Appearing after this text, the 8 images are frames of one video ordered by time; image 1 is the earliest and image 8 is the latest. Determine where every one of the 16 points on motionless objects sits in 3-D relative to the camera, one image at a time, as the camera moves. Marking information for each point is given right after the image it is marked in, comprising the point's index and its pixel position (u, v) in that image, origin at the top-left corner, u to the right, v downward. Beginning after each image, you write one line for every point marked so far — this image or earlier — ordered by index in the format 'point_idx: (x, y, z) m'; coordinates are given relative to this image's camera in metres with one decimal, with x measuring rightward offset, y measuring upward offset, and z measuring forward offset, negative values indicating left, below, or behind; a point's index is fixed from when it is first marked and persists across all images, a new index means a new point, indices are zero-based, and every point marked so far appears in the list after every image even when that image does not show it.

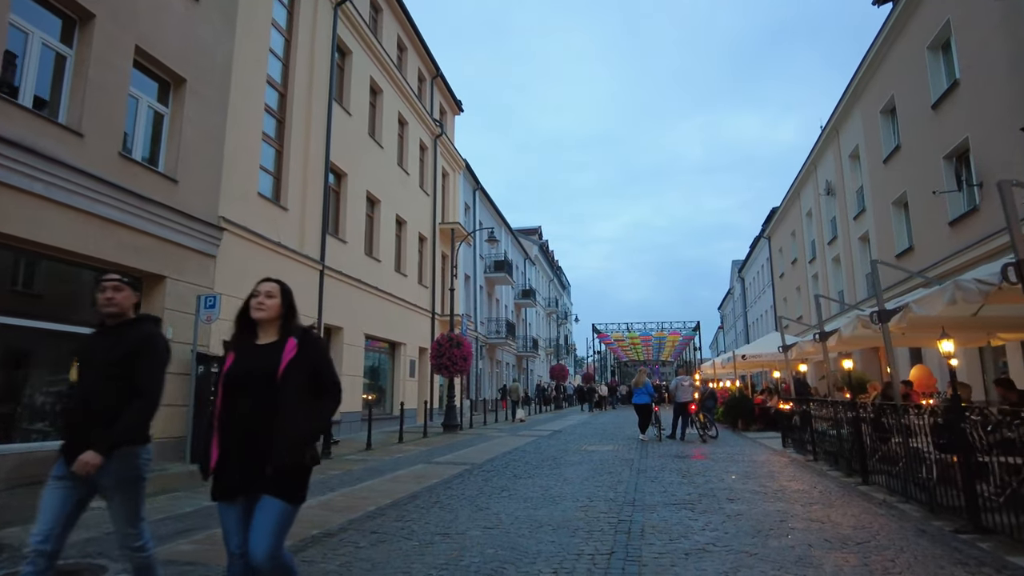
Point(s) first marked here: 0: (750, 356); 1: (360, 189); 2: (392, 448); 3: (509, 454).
0: (+7.1, -2.0, +19.5) m
1: (-4.3, +2.8, +18.4) m
2: (-2.4, -3.2, +13.1) m
3: (-0.1, -3.0, +11.9) m
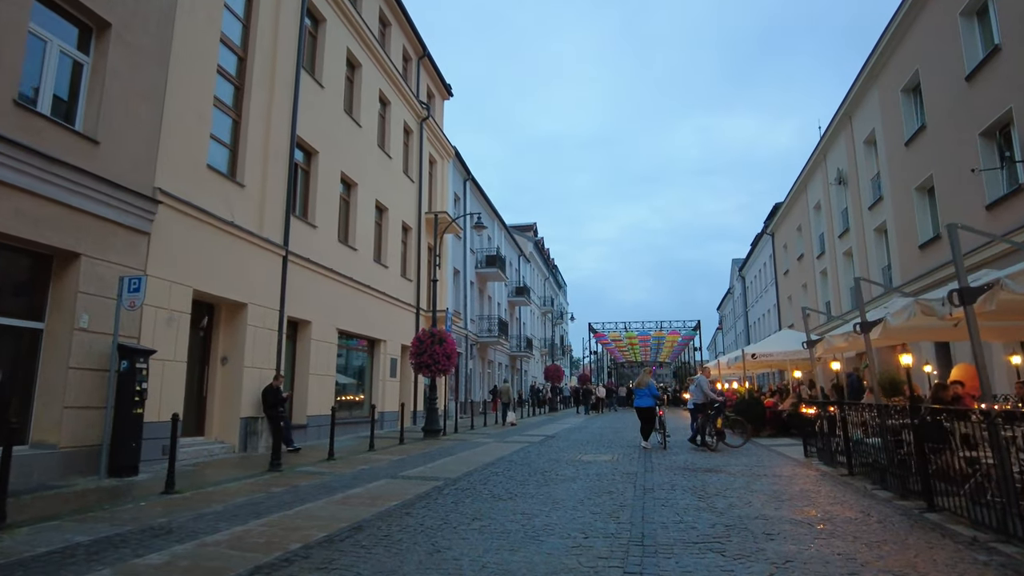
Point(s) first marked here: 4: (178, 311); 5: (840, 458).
0: (+6.8, -1.8, +17.9) m
1: (-4.6, +3.0, +16.7) m
2: (-2.7, -3.0, +11.5) m
3: (-0.3, -2.8, +10.3) m
4: (-5.3, -0.4, +10.4) m
5: (+4.9, -2.6, +9.8) m
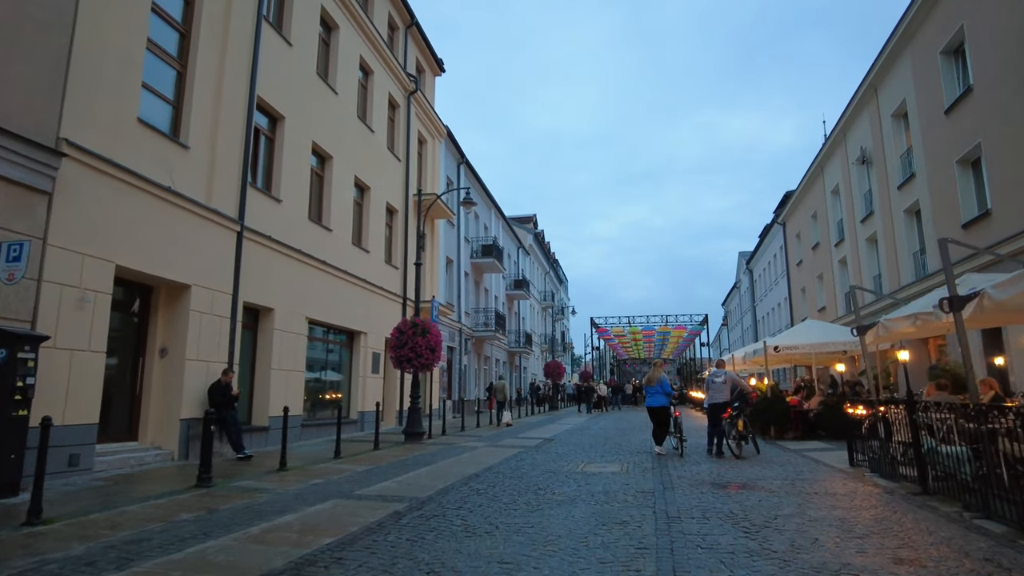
0: (+6.7, -1.5, +16.1) m
1: (-4.7, +3.4, +14.9) m
2: (-2.8, -2.6, +9.6) m
3: (-0.5, -2.5, +8.4) m
4: (-5.5, 0.0, +8.6) m
5: (+4.8, -2.2, +8.0) m
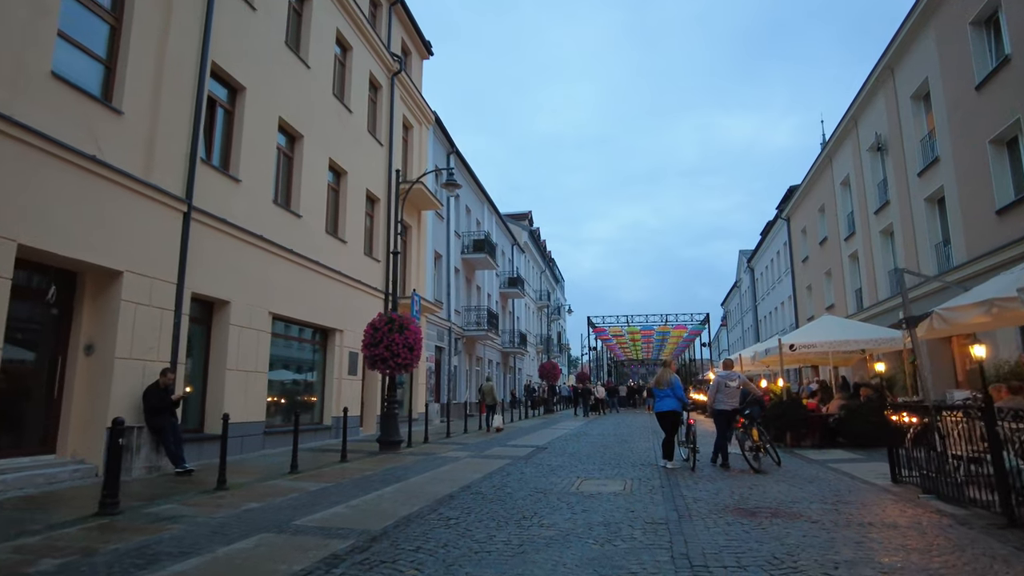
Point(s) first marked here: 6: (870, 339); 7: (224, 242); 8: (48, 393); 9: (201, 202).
0: (+6.4, -1.3, +14.6) m
1: (-5.0, +3.6, +13.4) m
2: (-3.0, -2.4, +8.1) m
3: (-0.7, -2.3, +6.9) m
4: (-5.7, +0.2, +7.1) m
5: (+4.6, -2.0, +6.5) m
6: (+7.8, -1.1, +14.3) m
7: (-5.1, +0.8, +11.5) m
8: (-6.1, -1.4, +8.6) m
9: (-5.2, +1.4, +11.0) m
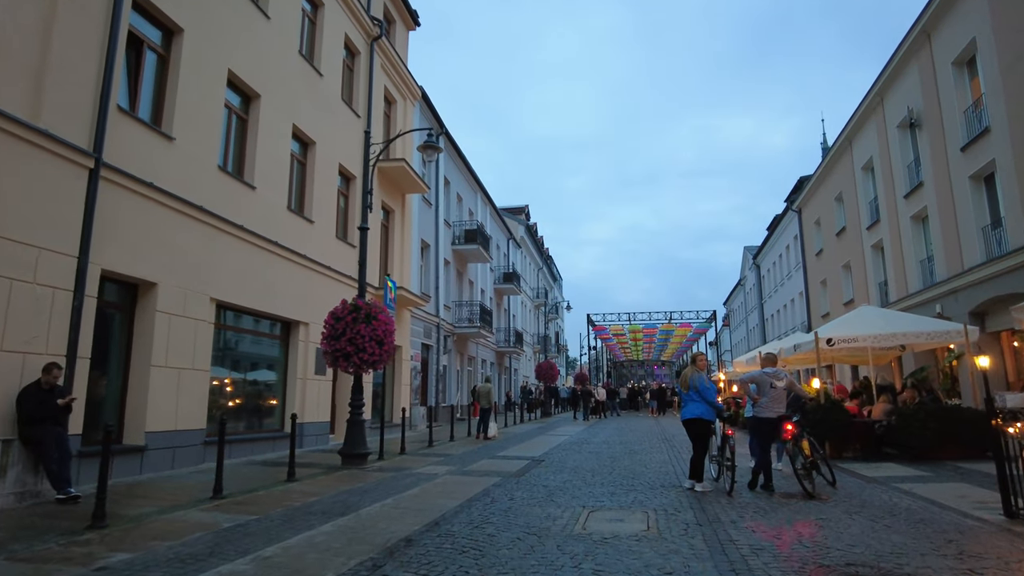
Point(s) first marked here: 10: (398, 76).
0: (+6.2, -1.0, +12.6) m
1: (-5.1, +3.9, +11.3) m
2: (-3.2, -2.1, +6.0) m
3: (-0.8, -2.0, +4.9) m
4: (-5.8, +0.5, +5.0) m
5: (+4.4, -1.7, +4.5) m
6: (+7.6, -0.8, +12.3) m
7: (-5.2, +1.1, +9.4) m
8: (-6.2, -1.1, +6.5) m
9: (-5.4, +1.7, +8.9) m
10: (-3.4, +6.4, +20.0) m
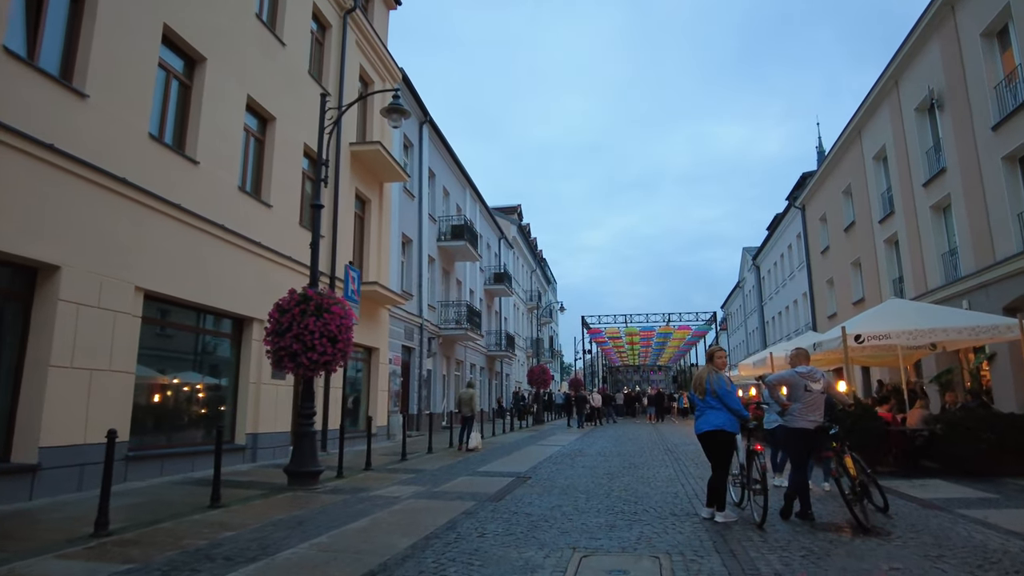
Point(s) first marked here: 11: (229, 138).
0: (+5.9, -0.8, +11.0) m
1: (-5.4, +4.0, +9.7) m
2: (-3.4, -1.9, +4.4) m
3: (-1.1, -1.7, +3.2) m
4: (-6.1, +0.7, +3.3) m
5: (+4.2, -1.5, +2.9) m
6: (+7.3, -0.6, +10.7) m
7: (-5.5, +1.3, +7.8) m
8: (-6.5, -0.9, +4.9) m
9: (-5.6, +1.9, +7.3) m
10: (-3.8, +6.5, +18.4) m
11: (-5.0, +2.7, +11.7) m
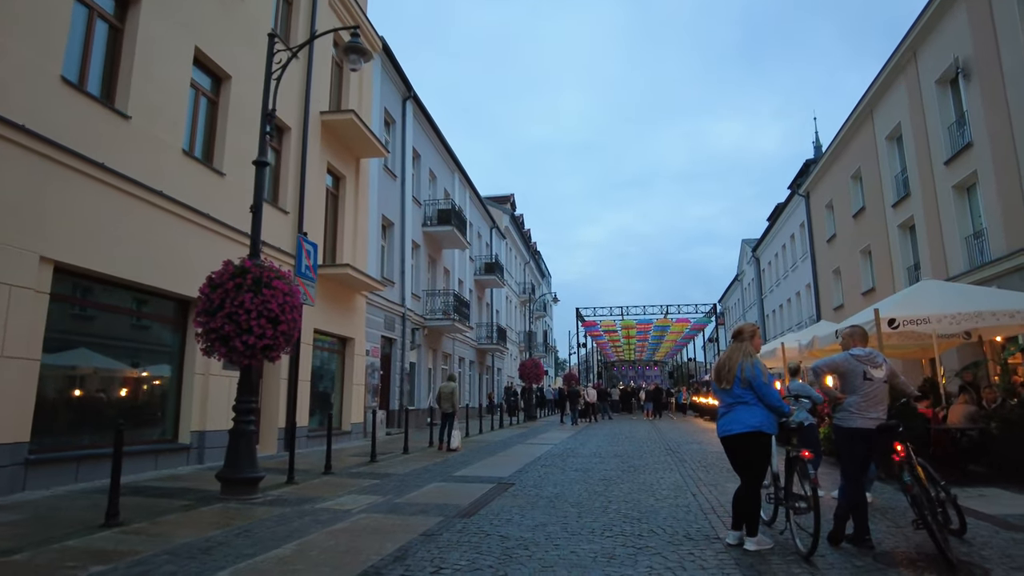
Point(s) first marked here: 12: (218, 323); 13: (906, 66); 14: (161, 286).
0: (+5.7, -0.5, +9.6) m
1: (-5.7, +4.4, +8.2) m
2: (-3.7, -1.6, +2.9) m
3: (-1.3, -1.4, +1.8) m
4: (-6.3, +1.0, +1.8) m
5: (+4.0, -1.2, +1.5) m
6: (+7.1, -0.3, +9.3) m
7: (-5.7, +1.6, +6.3) m
8: (-6.7, -0.6, +3.3) m
9: (-5.9, +2.3, +5.8) m
10: (-4.1, +6.9, +16.9) m
11: (-5.3, +3.0, +10.2) m
12: (-3.2, -0.4, +7.2) m
13: (+11.5, +6.5, +19.2) m
14: (-5.1, 0.0, +9.9) m
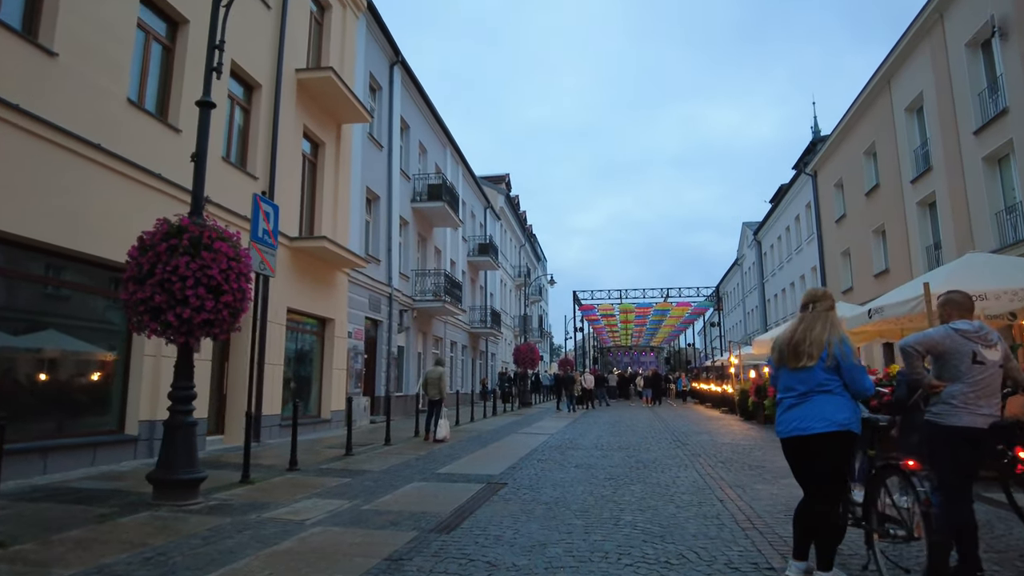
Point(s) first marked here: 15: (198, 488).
0: (+5.6, -0.2, +8.4) m
1: (-5.7, +4.7, +6.7) m
2: (-3.7, -1.4, +1.6) m
3: (-1.3, -1.2, +0.5) m
4: (-6.3, +1.2, +0.5) m
5: (+3.9, -1.0, +0.2) m
6: (+7.0, 0.0, +8.1) m
7: (-5.8, +2.0, +5.0) m
8: (-6.7, -0.3, +2.0) m
9: (-5.9, +2.6, +4.4) m
10: (-4.2, +7.5, +15.4) m
11: (-5.4, +3.5, +8.9) m
12: (-3.3, 0.0, +6.0) m
13: (+11.4, +7.0, +17.9) m
14: (-5.2, +0.4, +8.6) m
15: (-3.0, -1.9, +6.2) m
